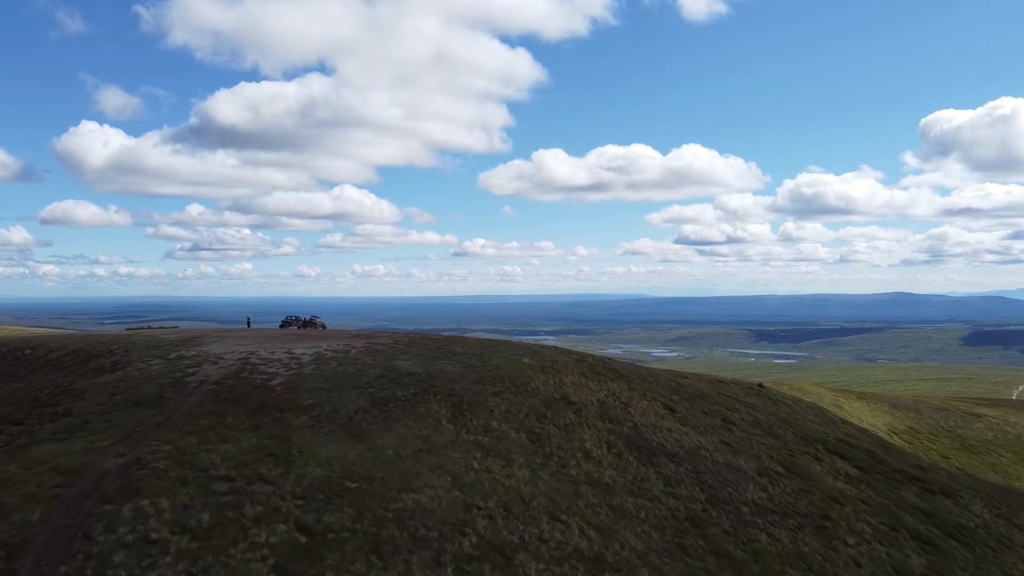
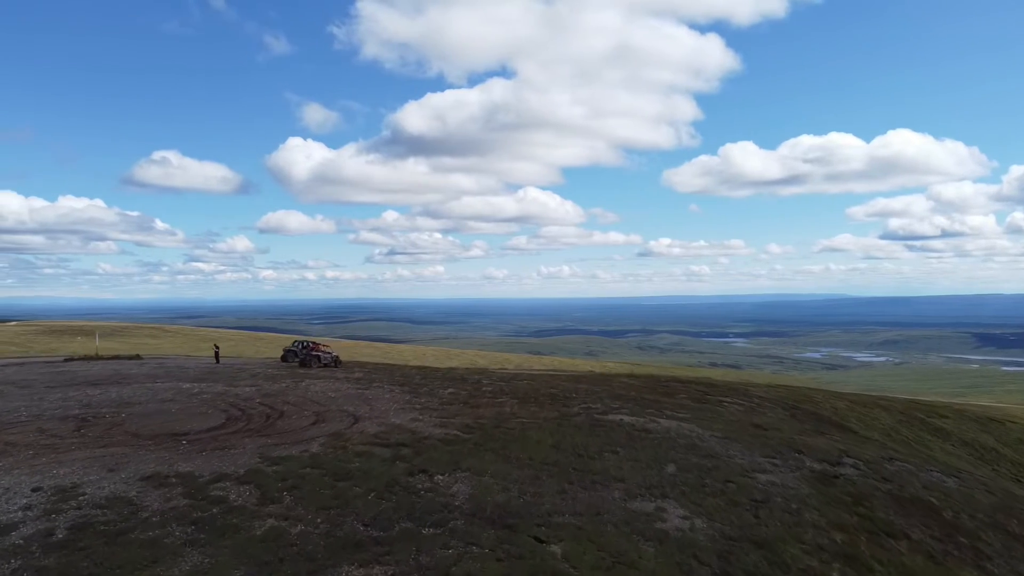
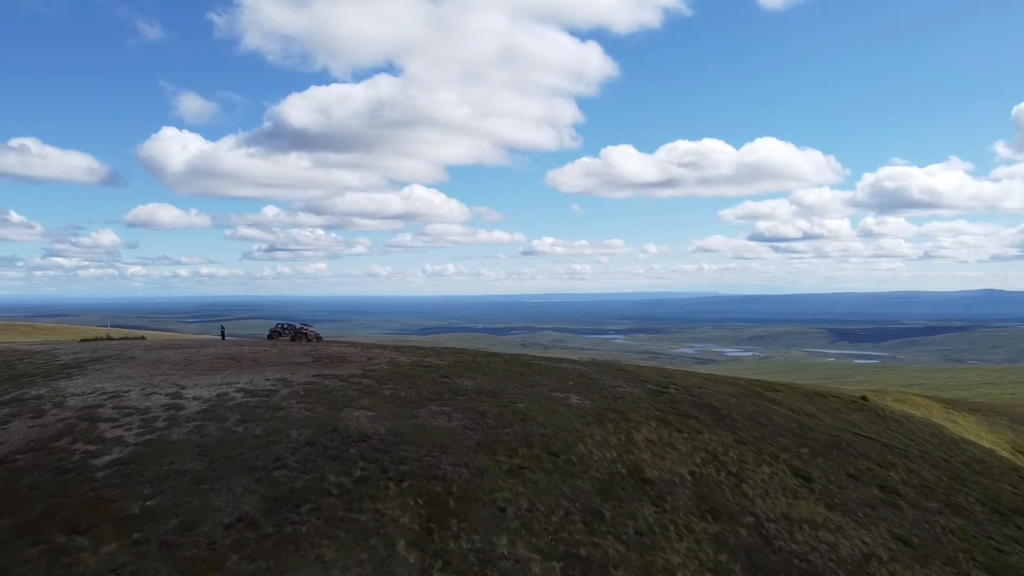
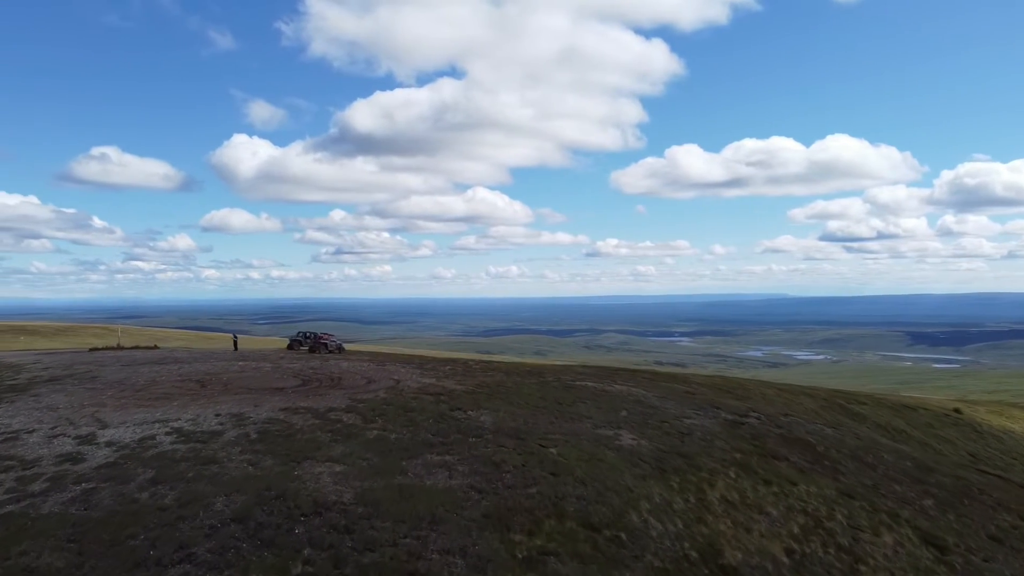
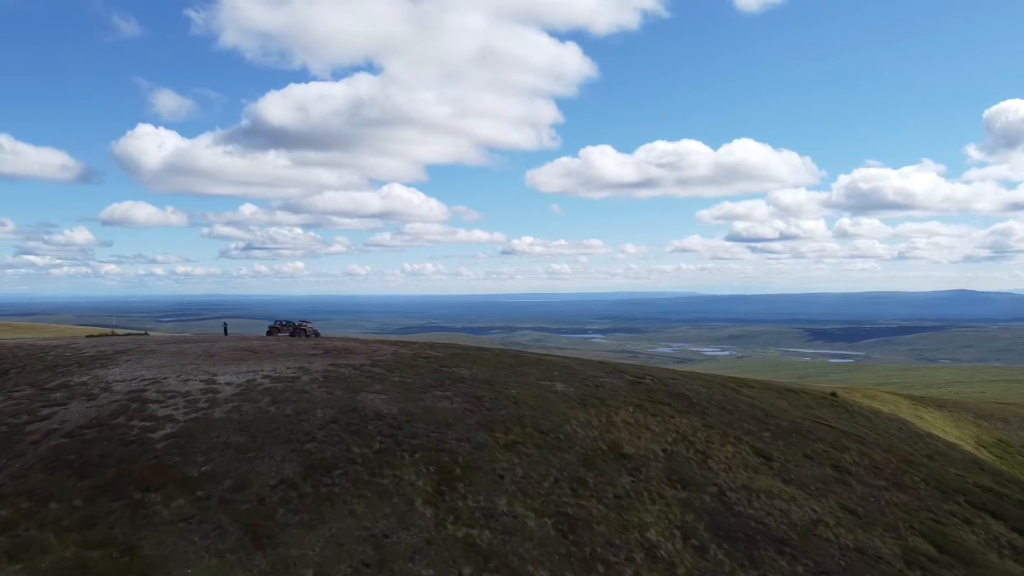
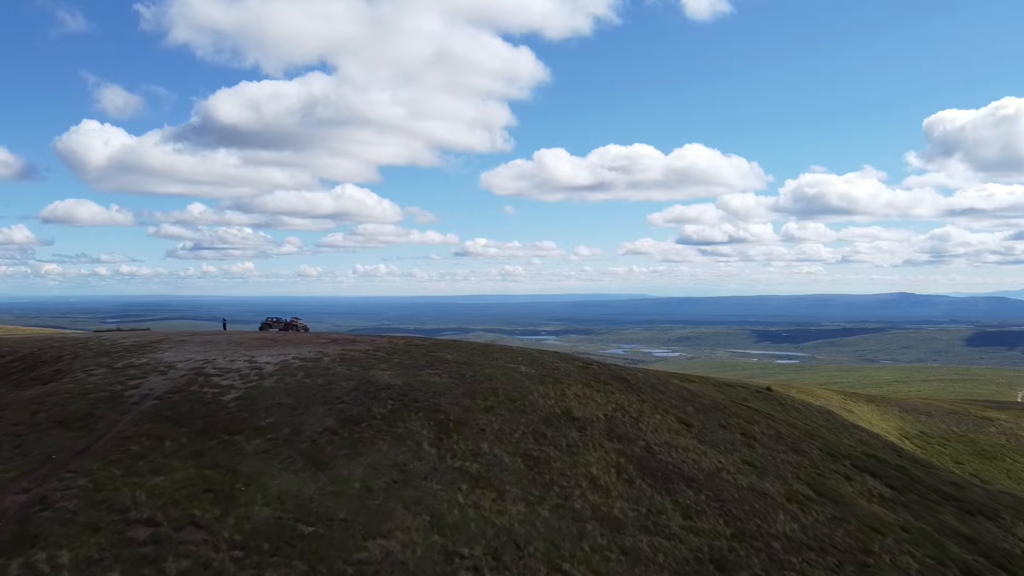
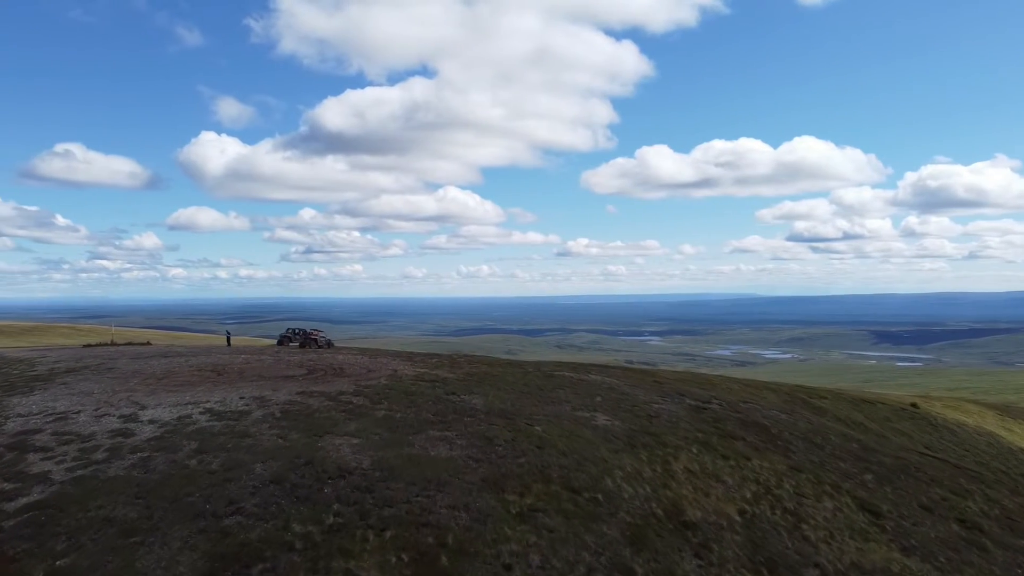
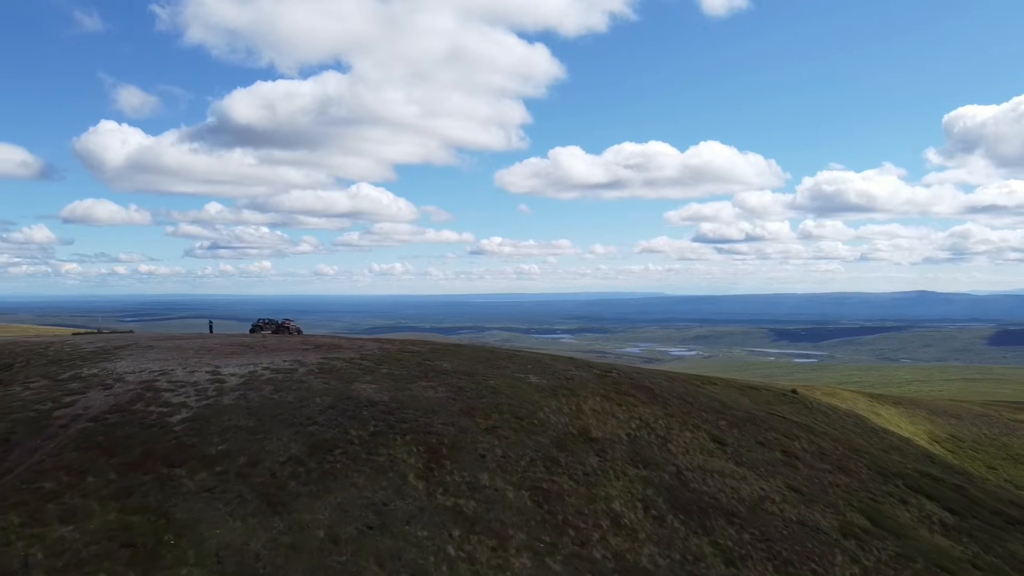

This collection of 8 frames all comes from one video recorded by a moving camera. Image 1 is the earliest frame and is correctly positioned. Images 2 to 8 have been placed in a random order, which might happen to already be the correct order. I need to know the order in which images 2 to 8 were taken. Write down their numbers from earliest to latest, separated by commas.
6, 8, 5, 3, 7, 4, 2
